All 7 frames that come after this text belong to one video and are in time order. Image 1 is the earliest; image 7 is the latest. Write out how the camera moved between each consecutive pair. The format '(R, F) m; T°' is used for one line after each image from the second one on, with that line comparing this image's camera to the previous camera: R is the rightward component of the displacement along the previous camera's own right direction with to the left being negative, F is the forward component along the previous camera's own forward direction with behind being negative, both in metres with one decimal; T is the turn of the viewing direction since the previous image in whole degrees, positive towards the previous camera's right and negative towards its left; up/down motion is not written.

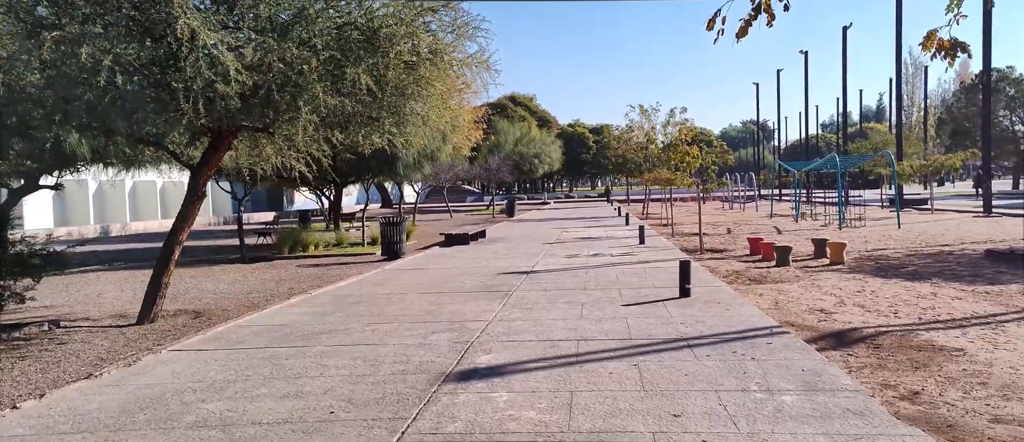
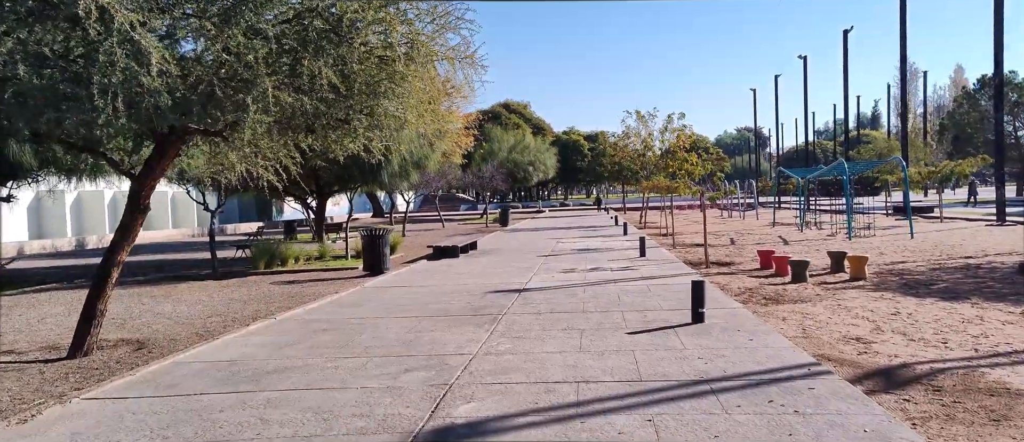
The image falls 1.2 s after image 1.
(+0.1, +1.4) m; 0°
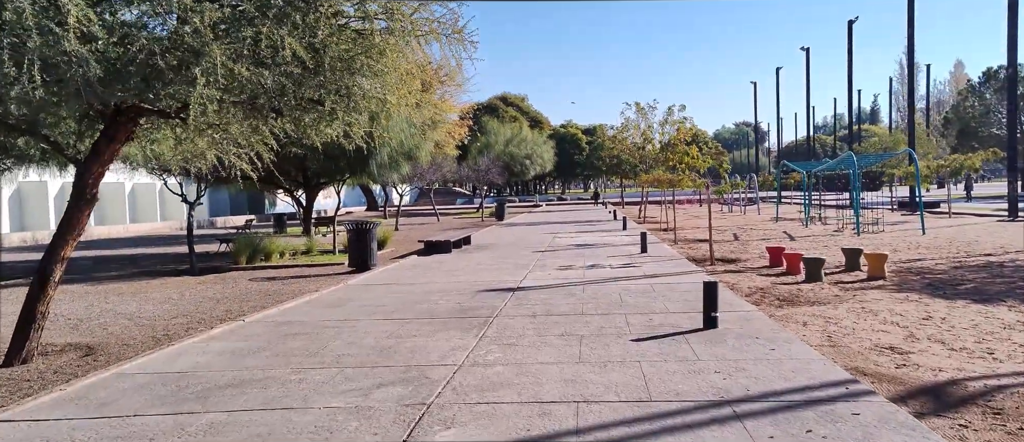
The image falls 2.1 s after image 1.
(+0.1, +1.0) m; 0°
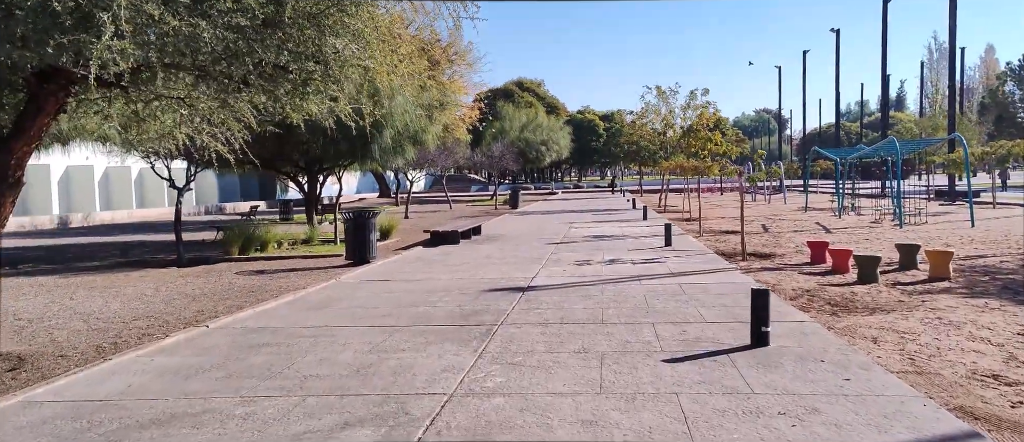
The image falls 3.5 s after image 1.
(+0.1, +1.5) m; -1°
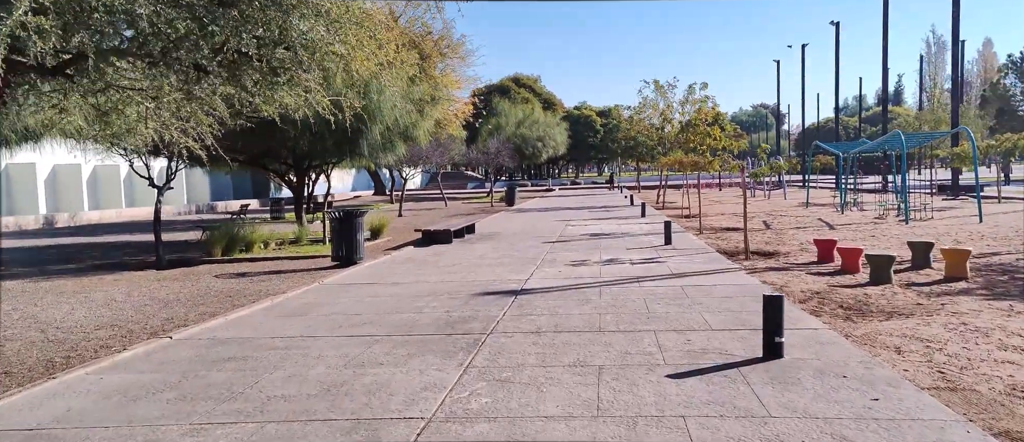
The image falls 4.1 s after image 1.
(+0.1, +0.7) m; 0°
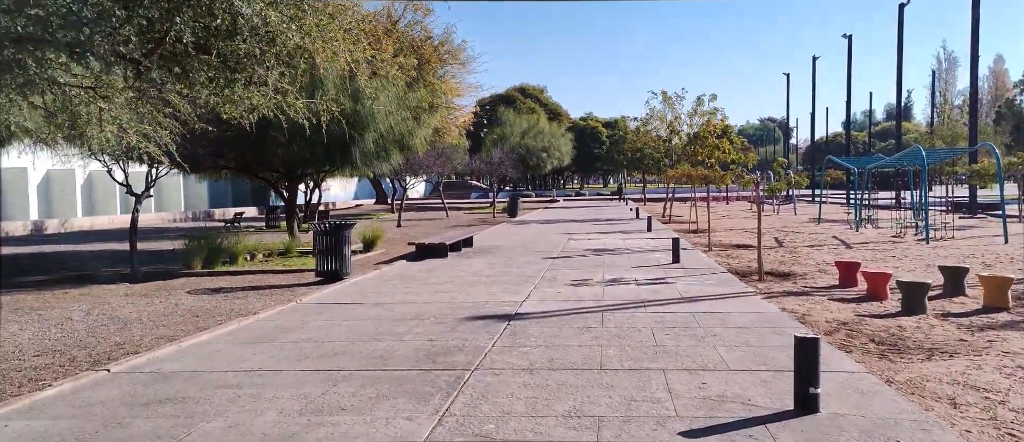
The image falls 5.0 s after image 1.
(+0.1, +1.0) m; 0°
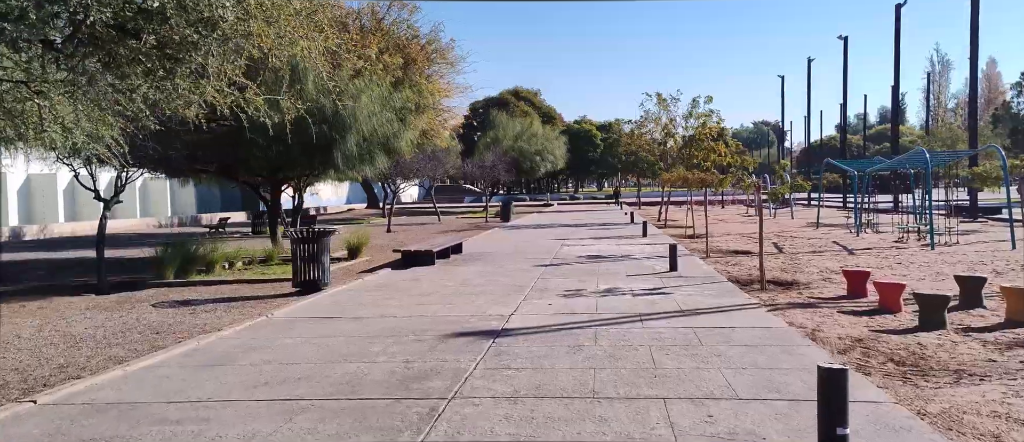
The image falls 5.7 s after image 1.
(+0.1, +0.8) m; 0°
